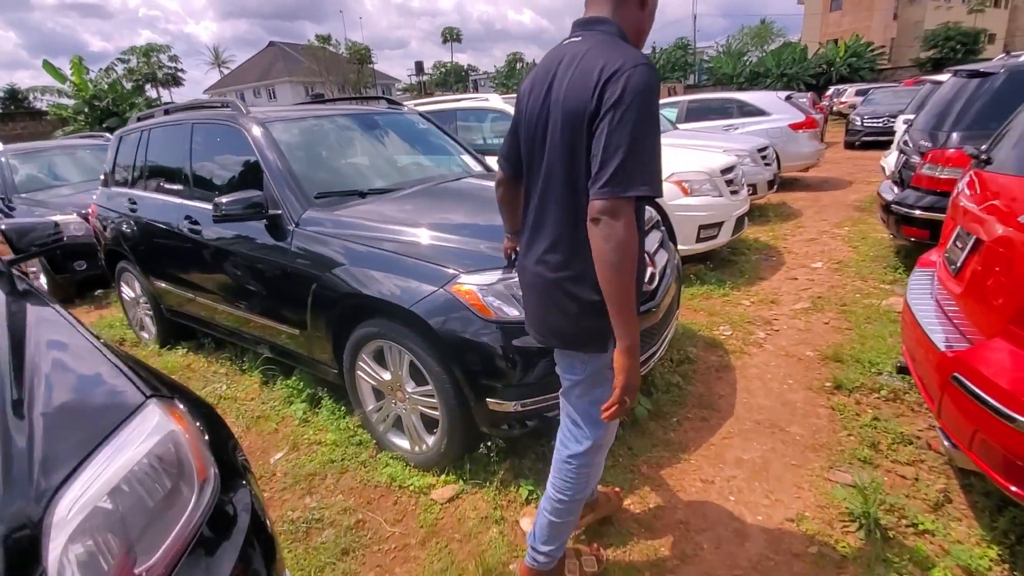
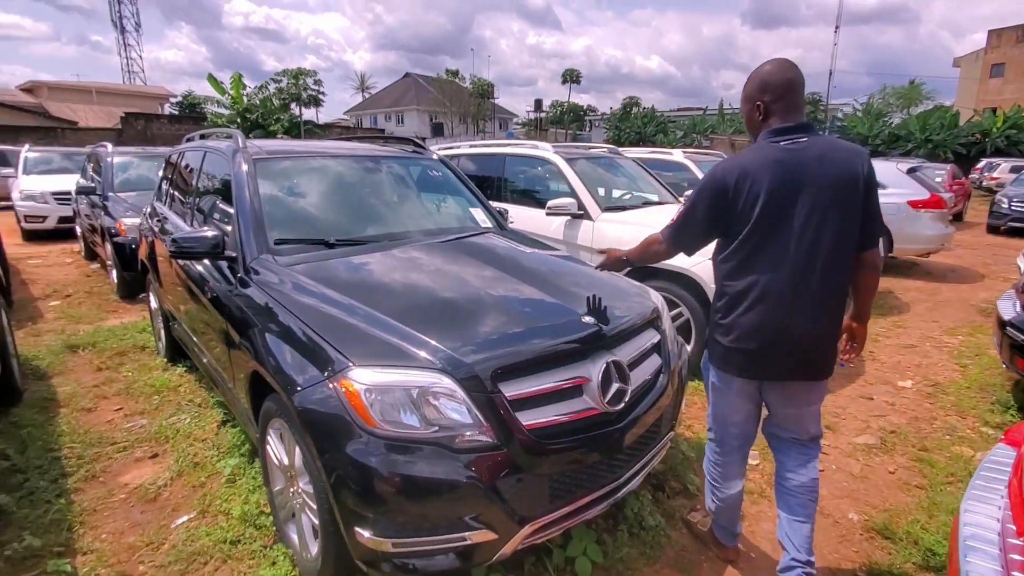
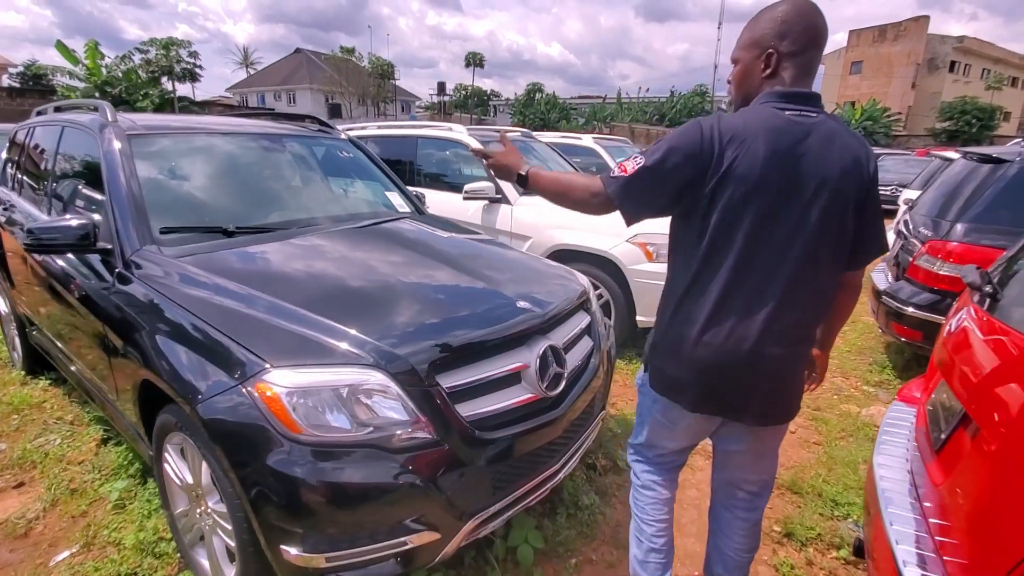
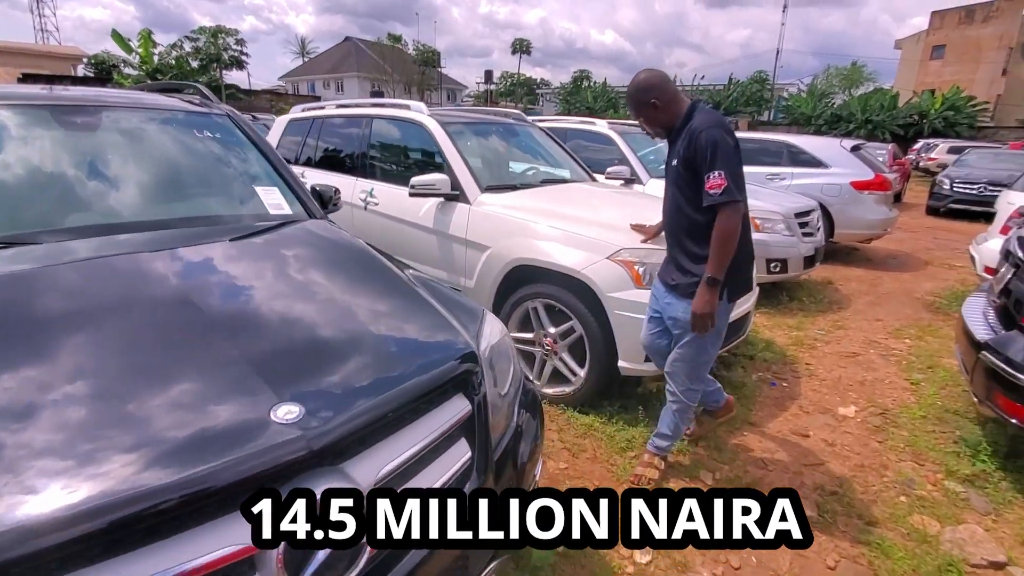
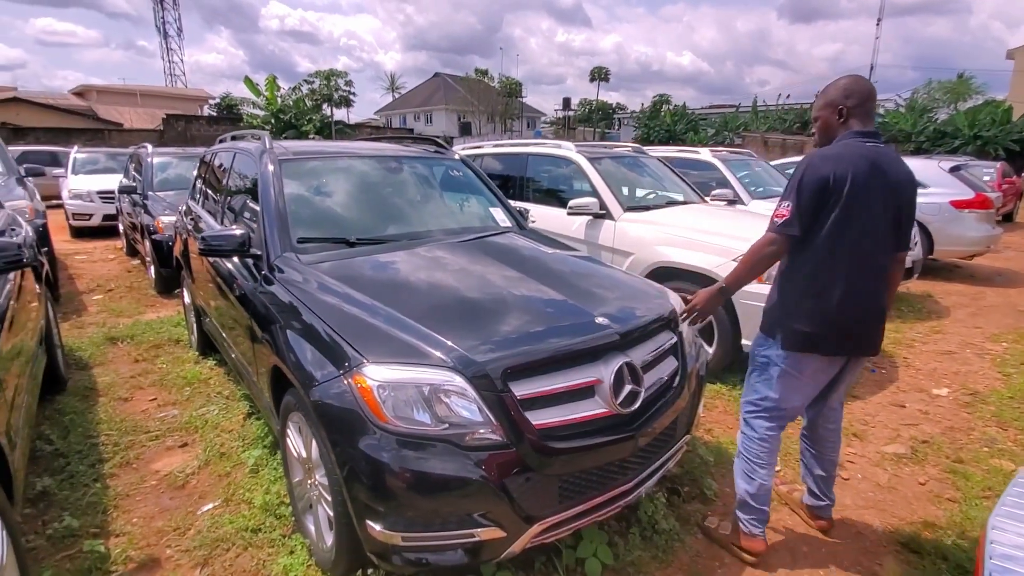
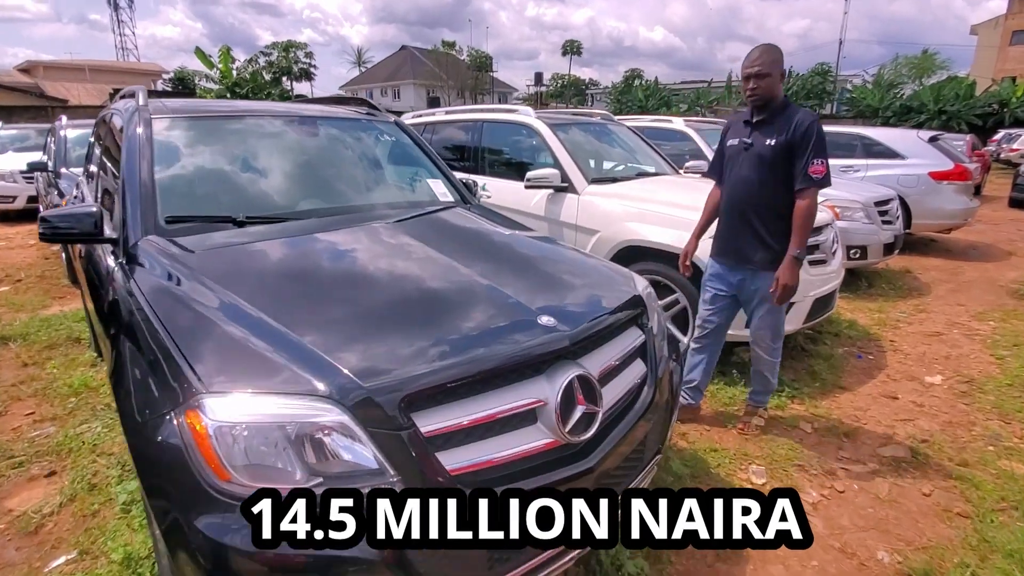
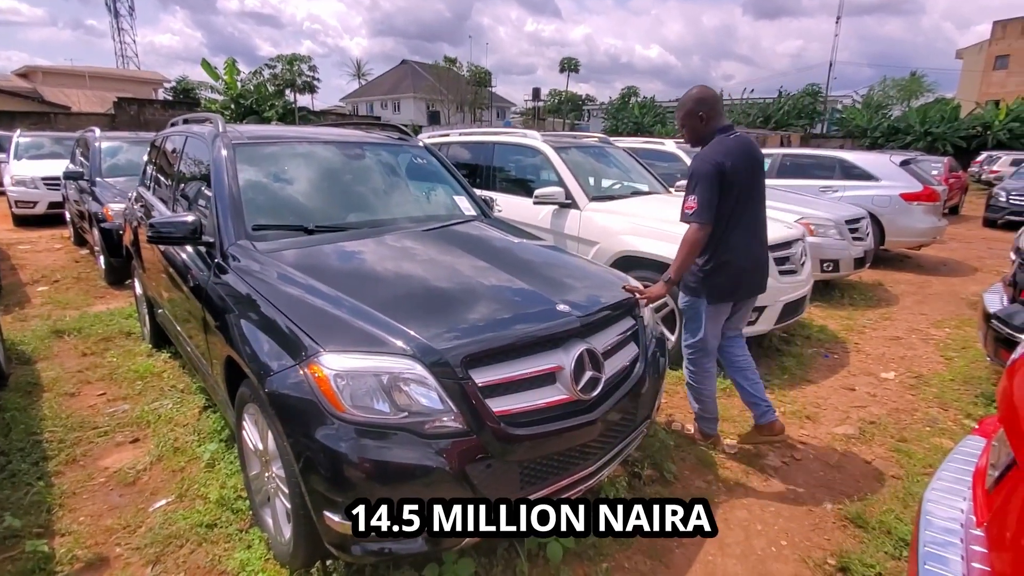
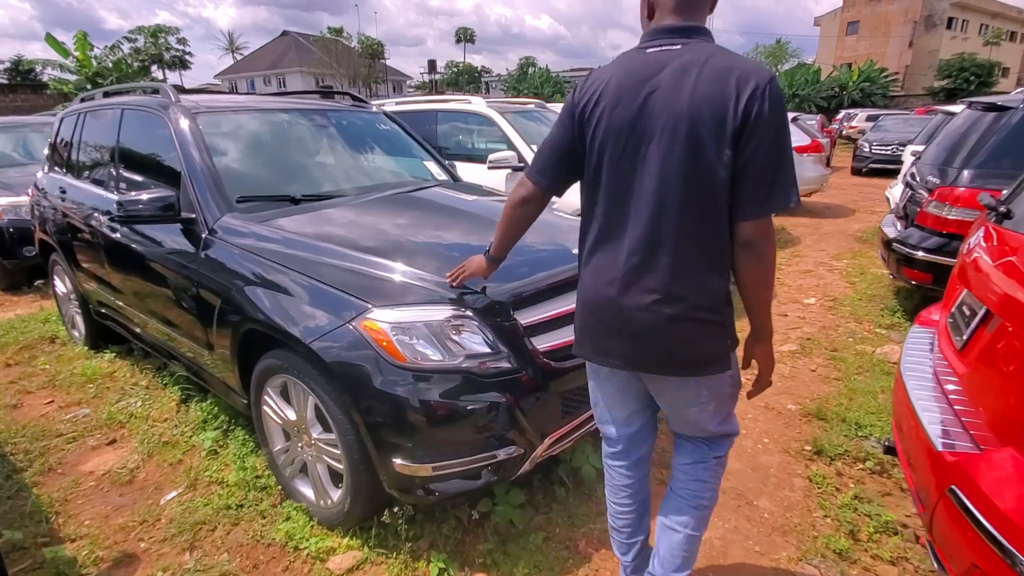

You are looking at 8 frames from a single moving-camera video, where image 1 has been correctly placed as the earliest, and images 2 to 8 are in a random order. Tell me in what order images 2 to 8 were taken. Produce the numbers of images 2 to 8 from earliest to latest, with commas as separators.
8, 3, 2, 5, 7, 6, 4
